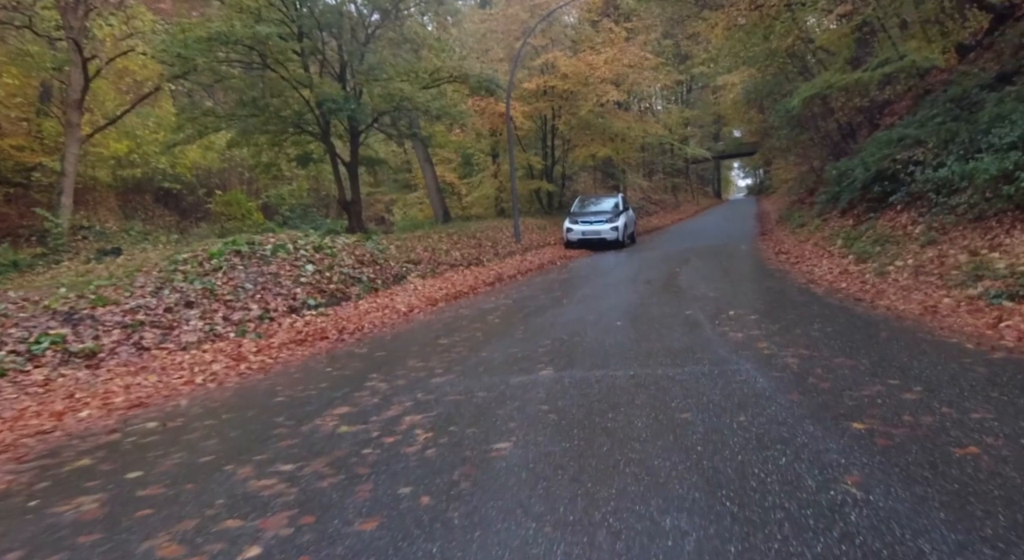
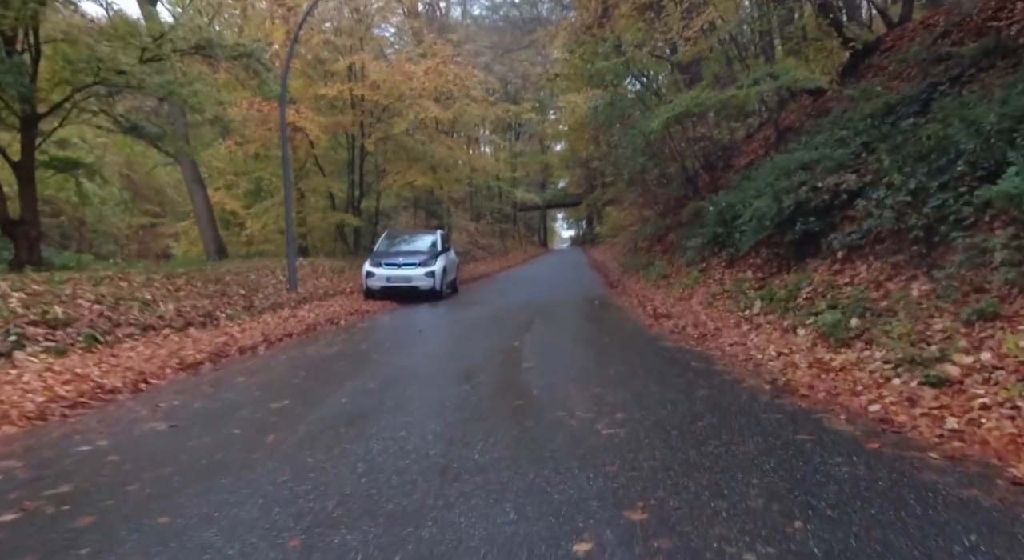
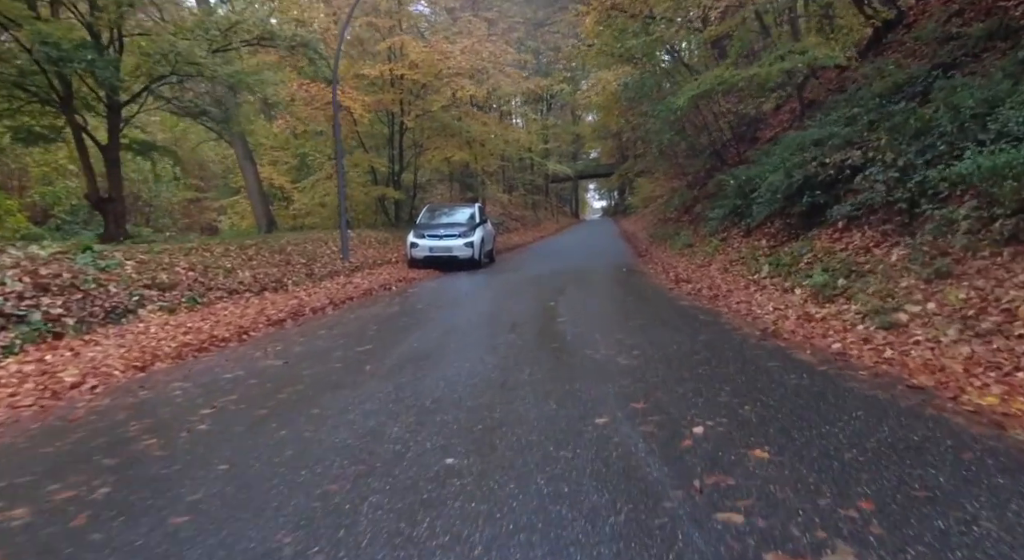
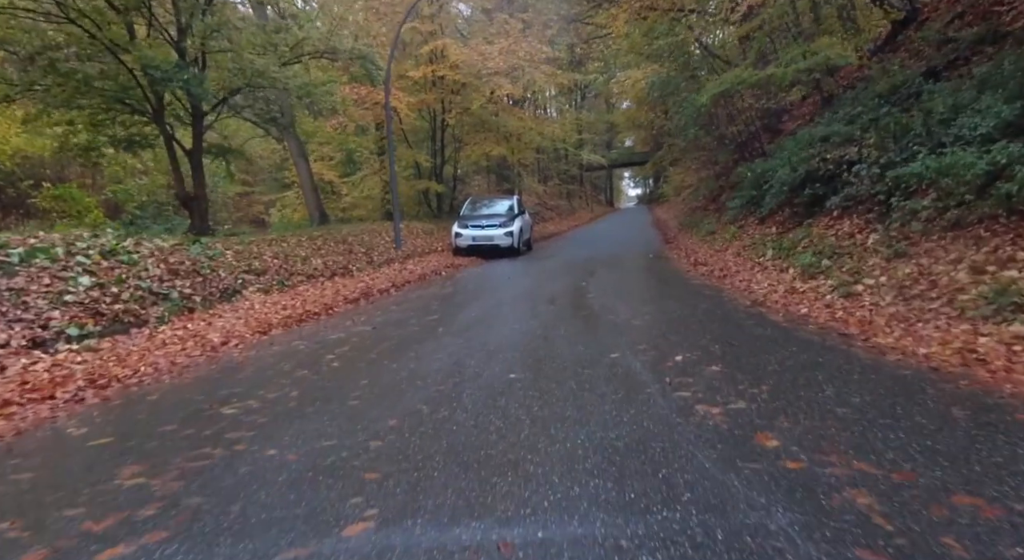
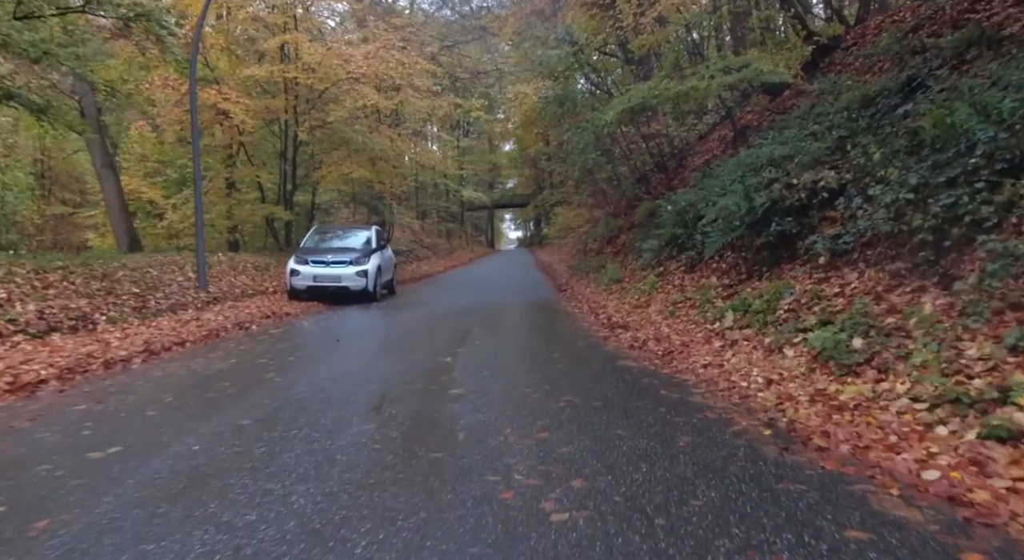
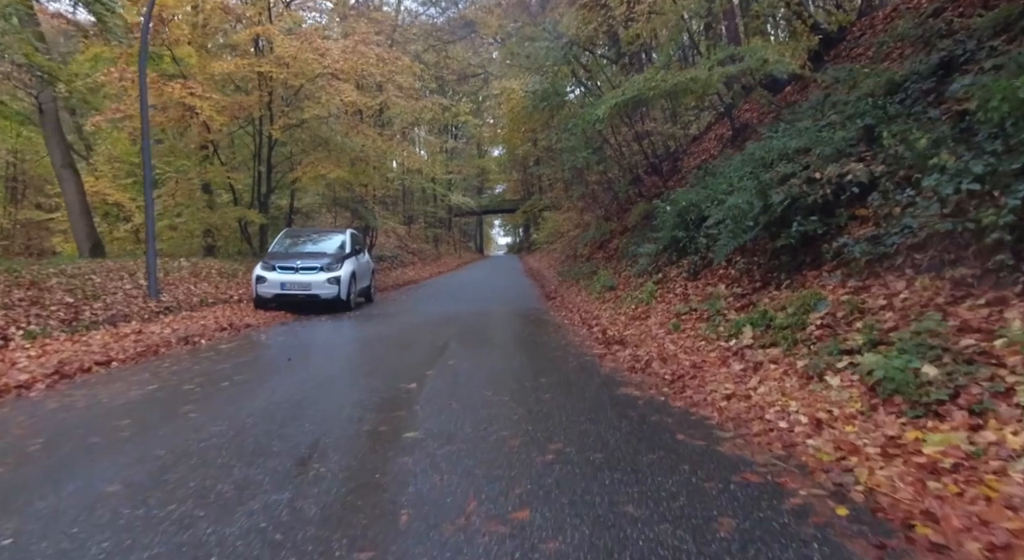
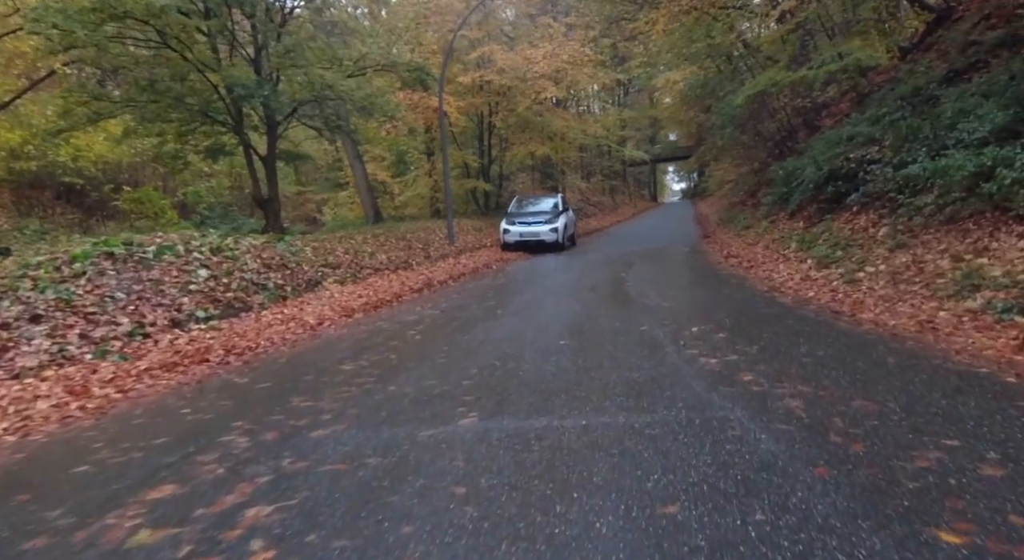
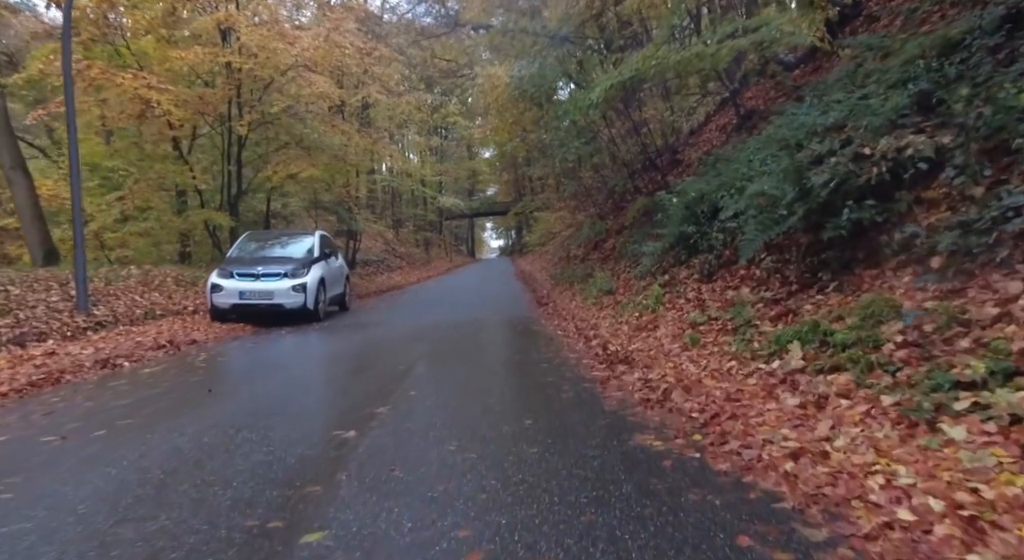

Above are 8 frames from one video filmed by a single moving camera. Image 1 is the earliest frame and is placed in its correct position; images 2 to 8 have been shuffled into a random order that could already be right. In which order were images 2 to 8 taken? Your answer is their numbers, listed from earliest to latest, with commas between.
7, 4, 3, 2, 5, 6, 8
